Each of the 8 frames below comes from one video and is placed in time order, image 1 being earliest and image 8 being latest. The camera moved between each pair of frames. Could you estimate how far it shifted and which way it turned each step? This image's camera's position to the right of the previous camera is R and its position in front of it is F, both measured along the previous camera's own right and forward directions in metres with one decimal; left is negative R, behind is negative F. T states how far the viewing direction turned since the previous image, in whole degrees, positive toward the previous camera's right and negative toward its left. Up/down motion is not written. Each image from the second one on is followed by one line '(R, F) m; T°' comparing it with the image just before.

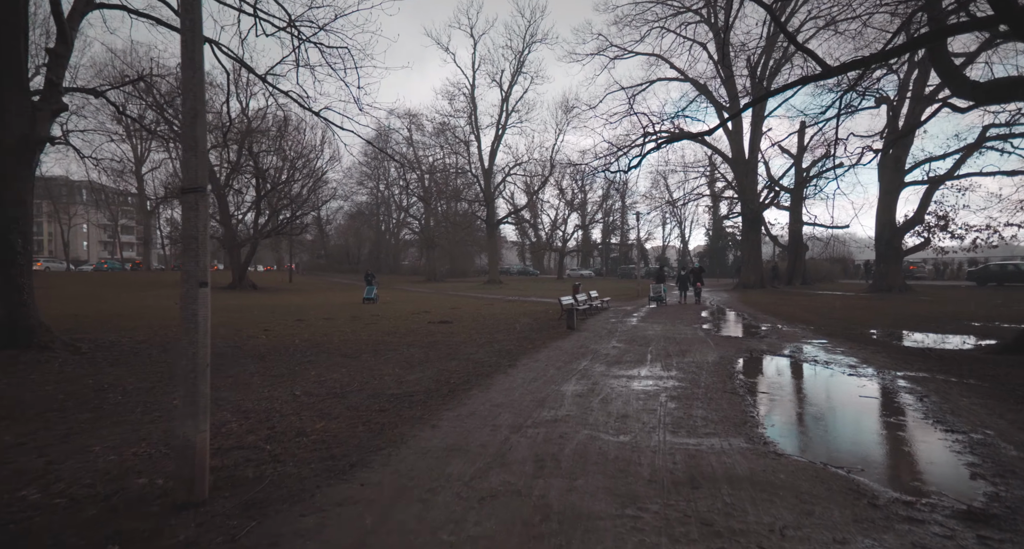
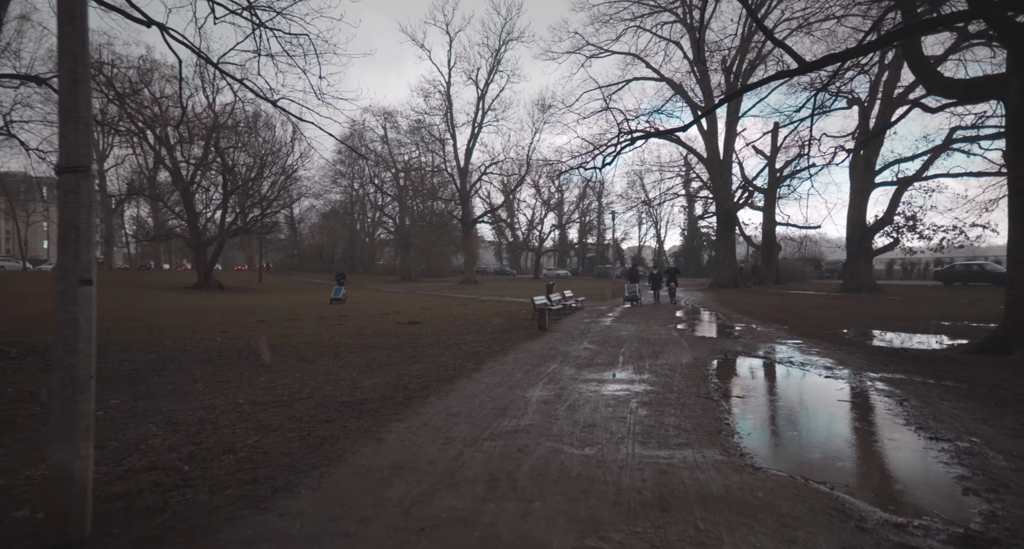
(+0.2, +0.5) m; +2°
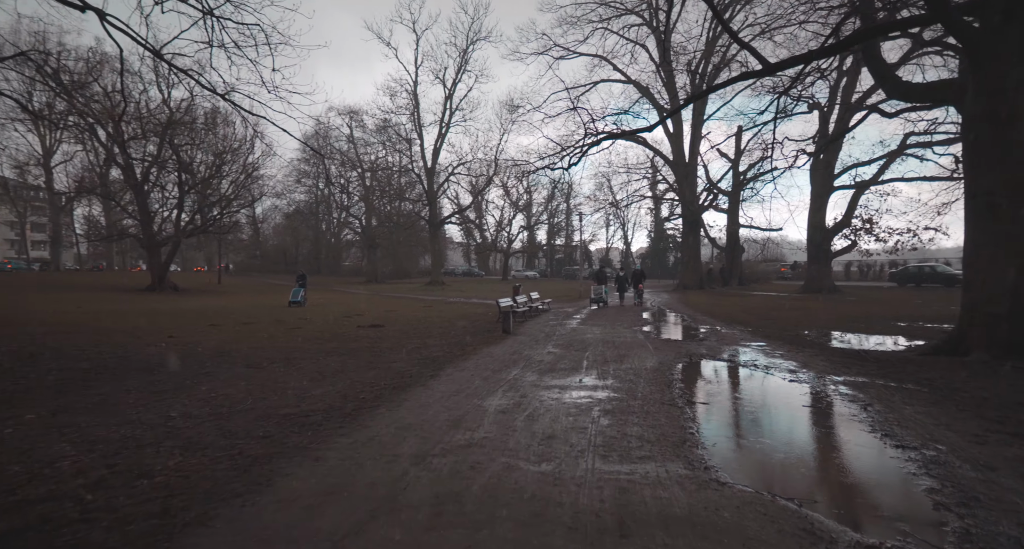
(+0.1, +0.3) m; +3°
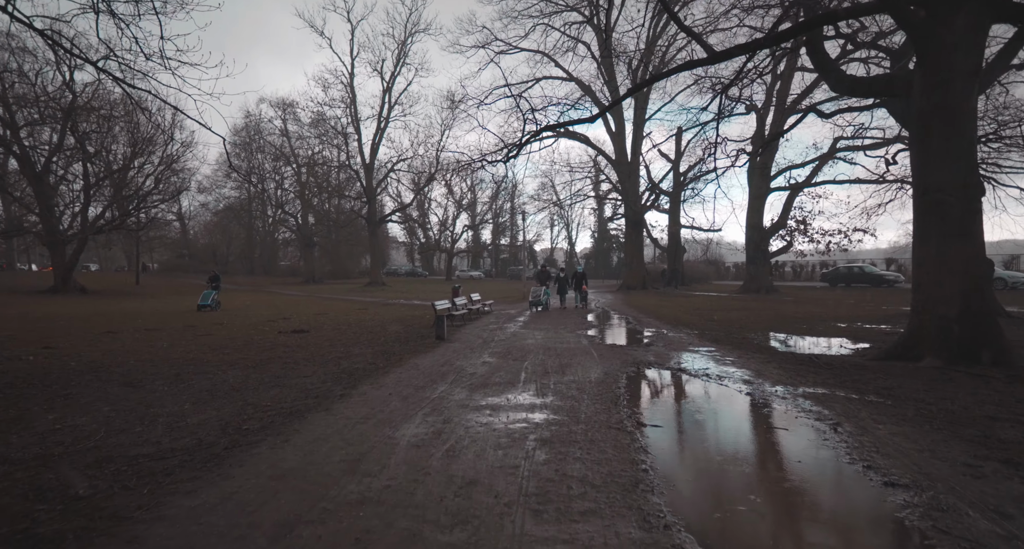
(+0.3, +1.0) m; +6°
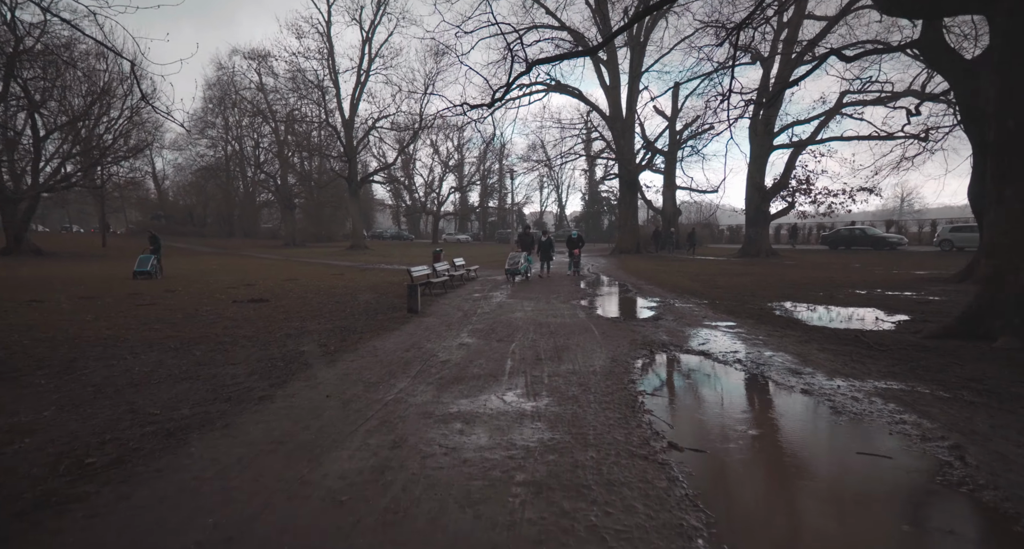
(+0.1, +1.7) m; +1°
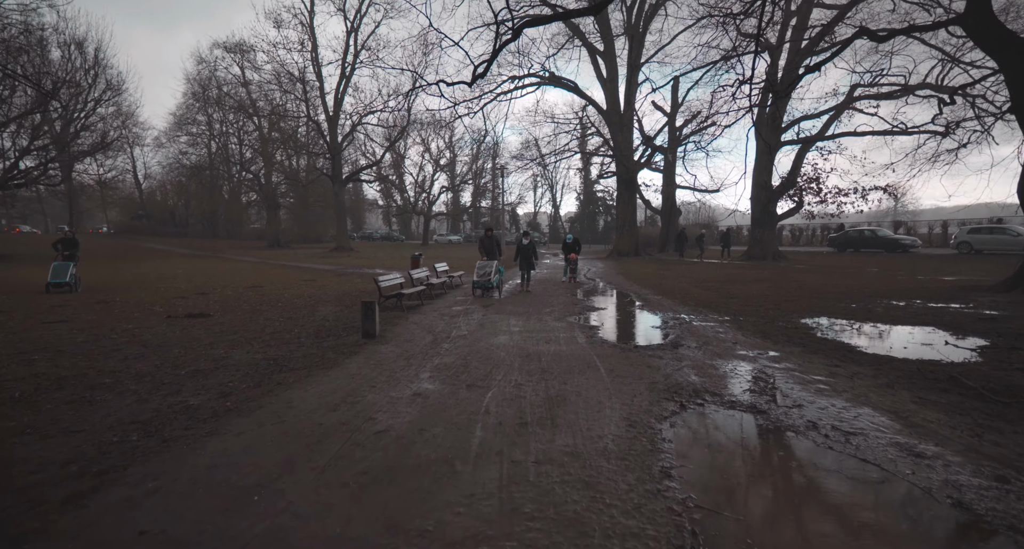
(+0.2, +2.0) m; +1°
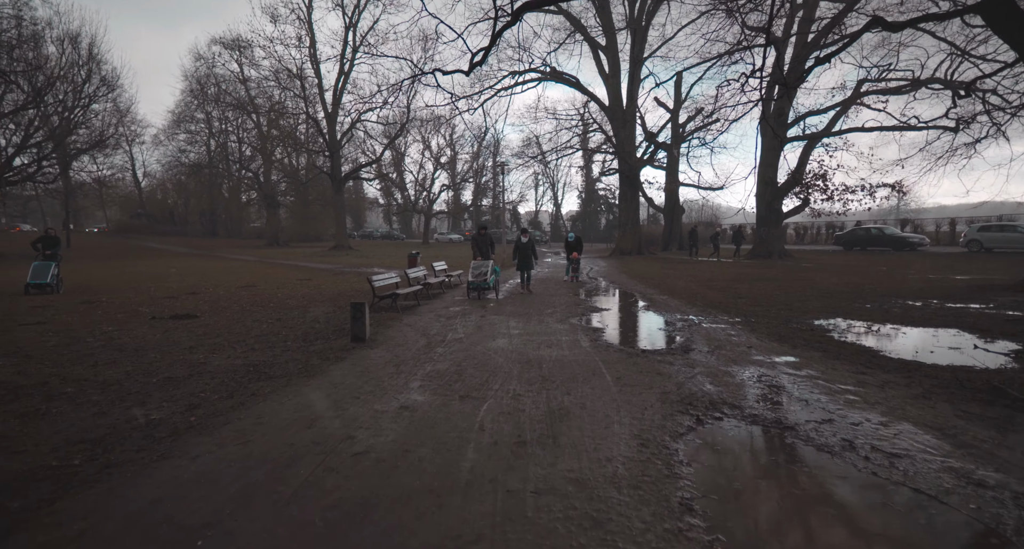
(0.0, +0.5) m; 0°
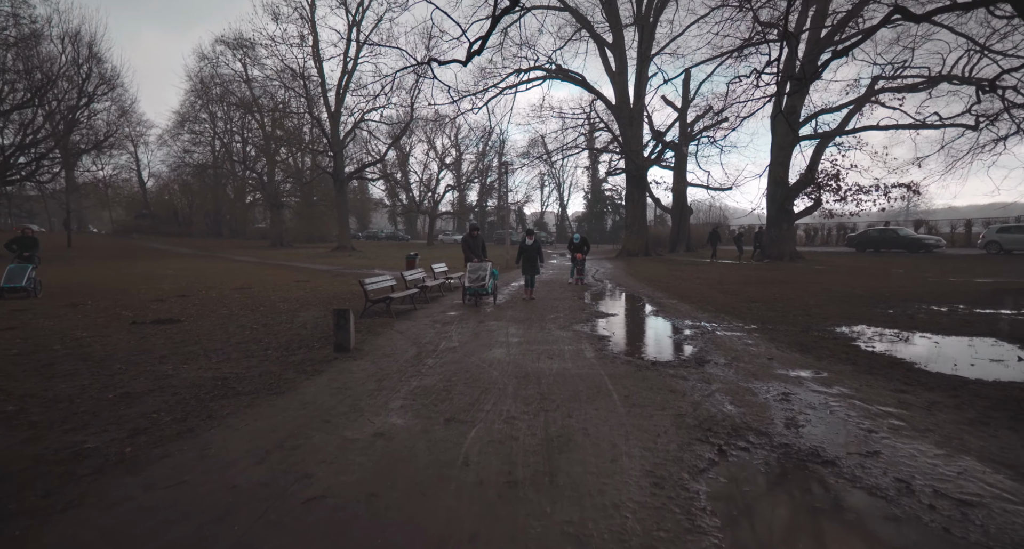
(+0.1, +0.6) m; -1°
